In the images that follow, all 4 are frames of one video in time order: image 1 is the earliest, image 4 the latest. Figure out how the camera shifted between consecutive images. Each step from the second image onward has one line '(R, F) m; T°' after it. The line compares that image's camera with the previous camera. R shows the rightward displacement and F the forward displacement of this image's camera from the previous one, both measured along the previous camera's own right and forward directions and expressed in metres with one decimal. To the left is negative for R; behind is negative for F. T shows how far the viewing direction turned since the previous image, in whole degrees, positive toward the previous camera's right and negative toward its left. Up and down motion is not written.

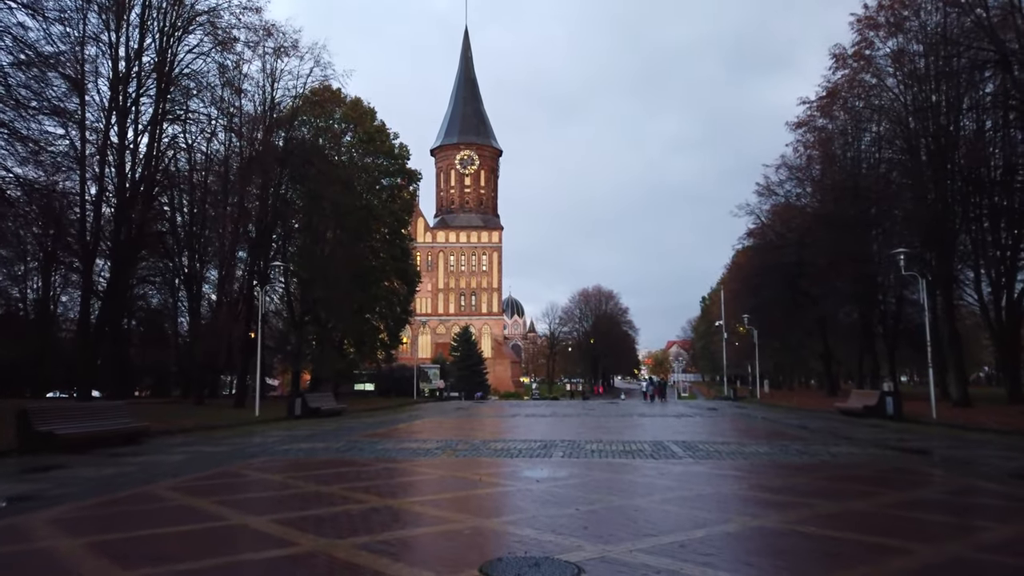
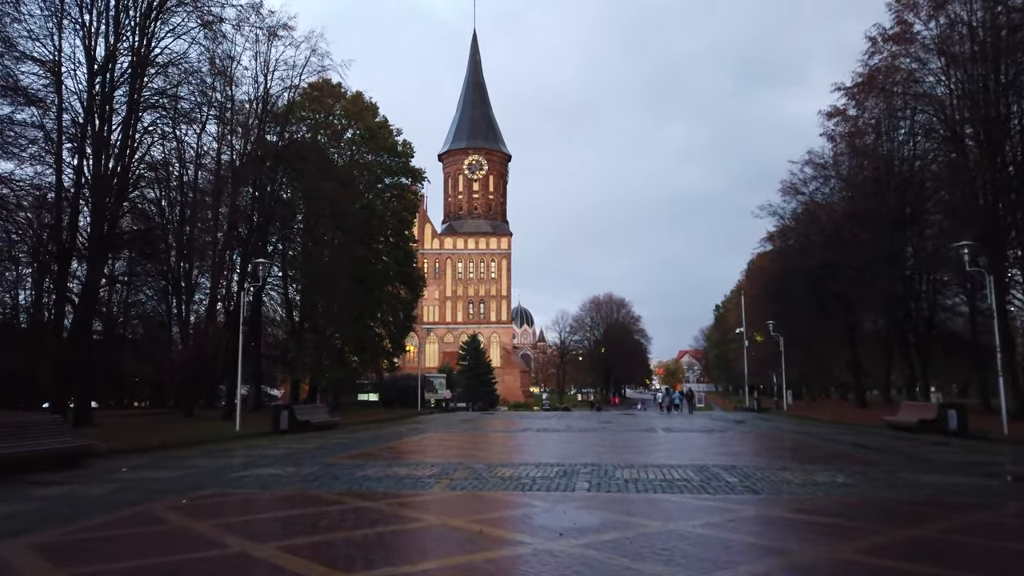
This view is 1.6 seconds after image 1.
(0.0, +2.2) m; -1°
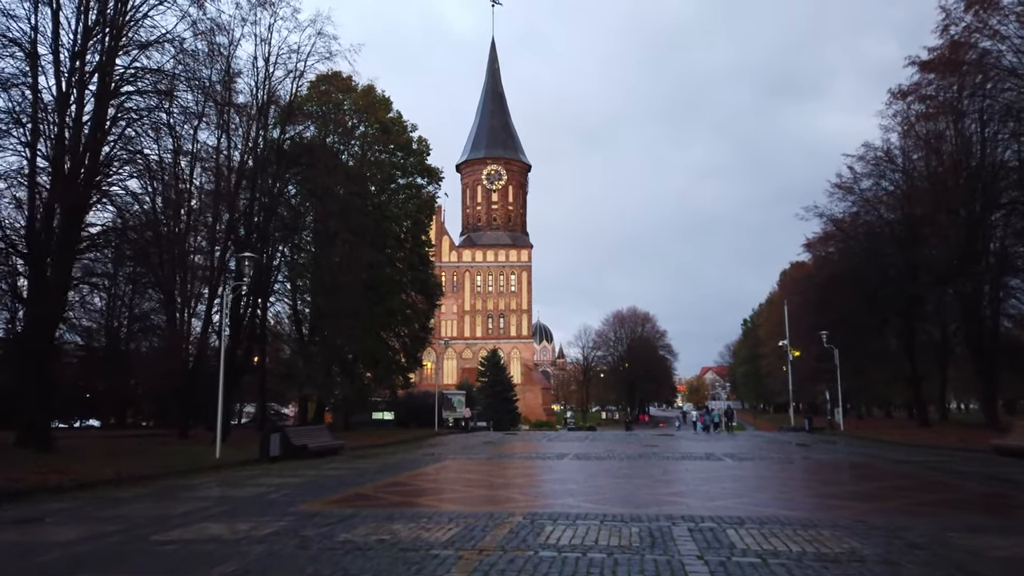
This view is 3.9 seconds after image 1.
(-0.3, +3.1) m; -1°
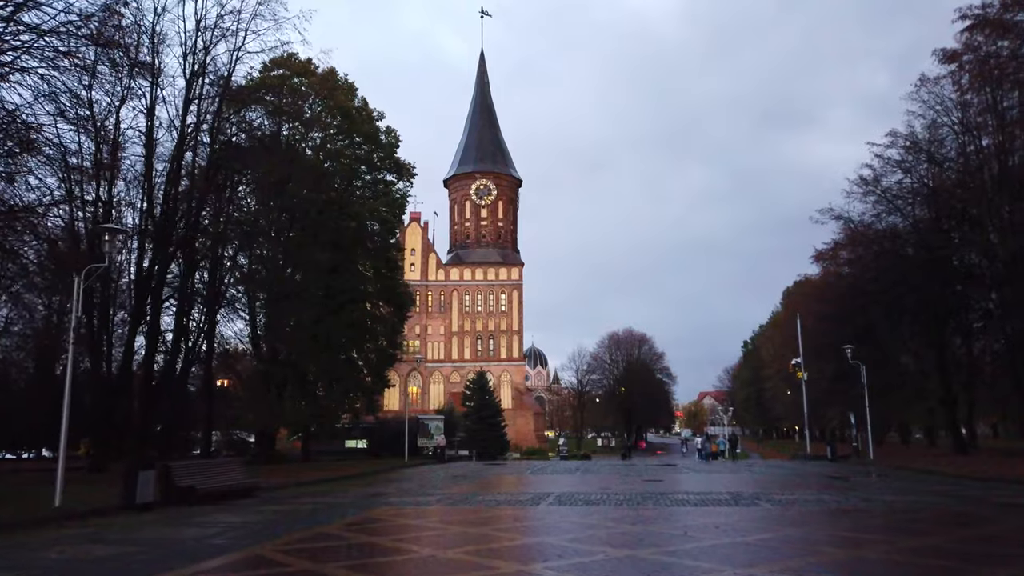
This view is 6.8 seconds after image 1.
(+0.6, +4.1) m; 0°
